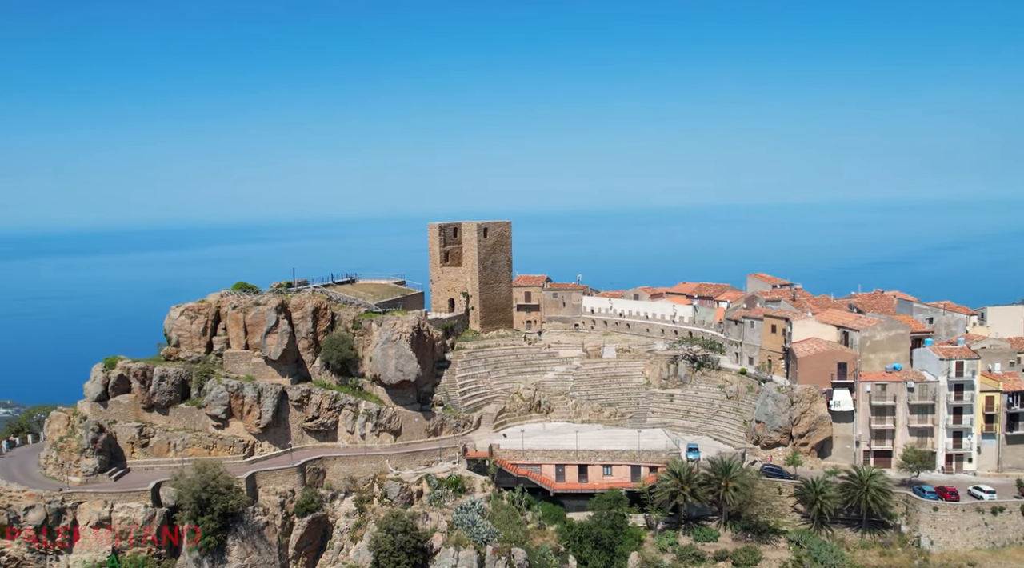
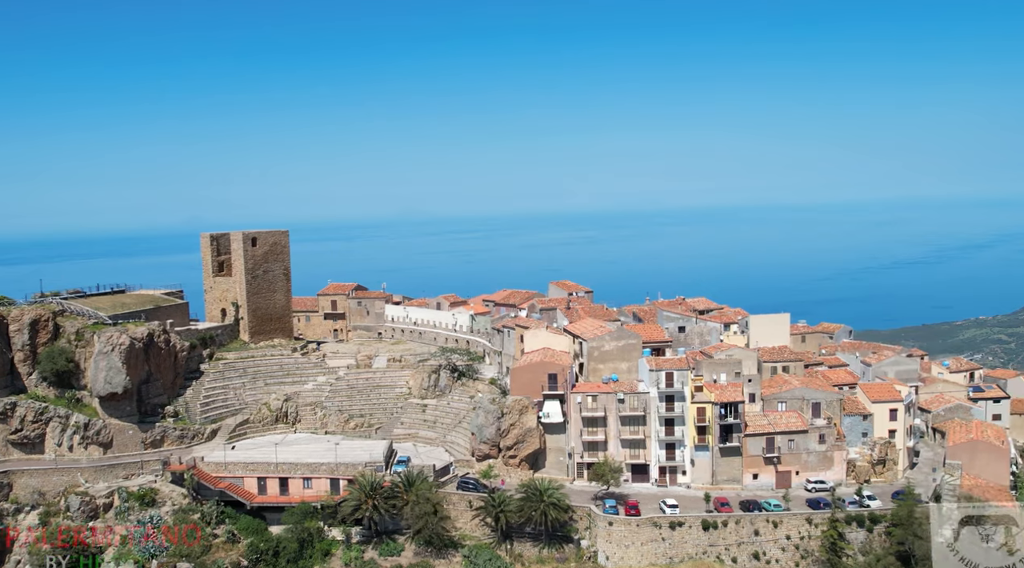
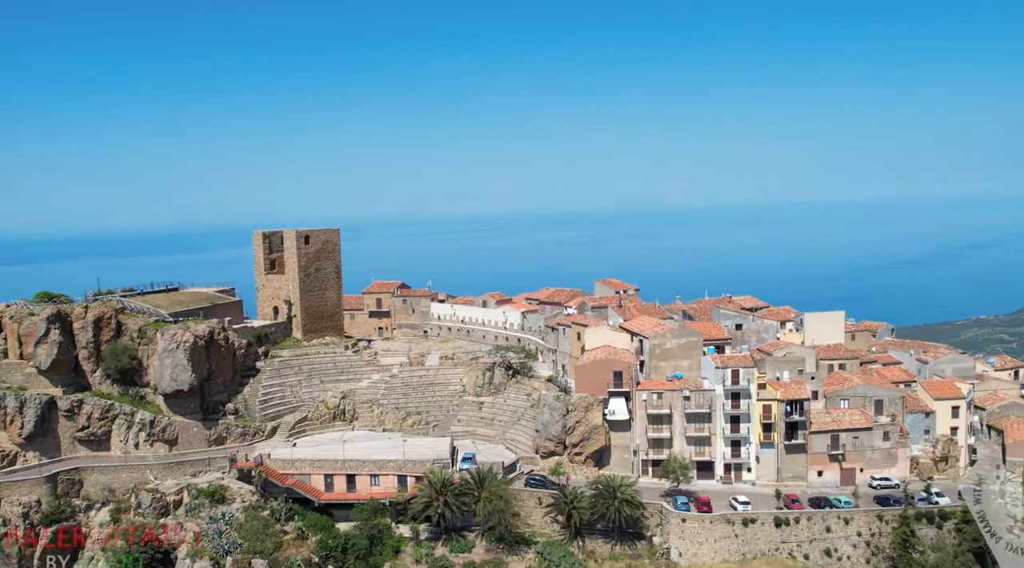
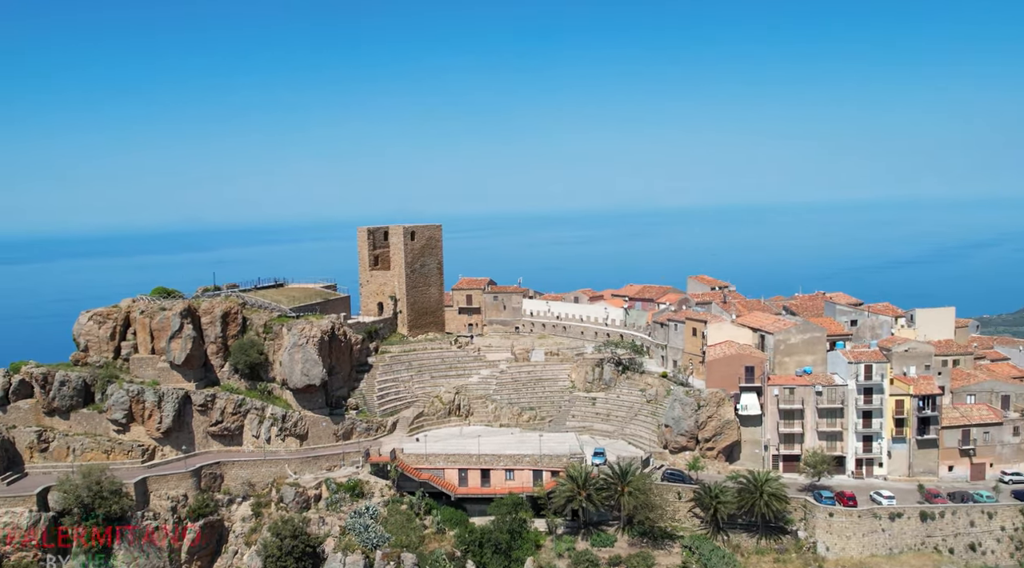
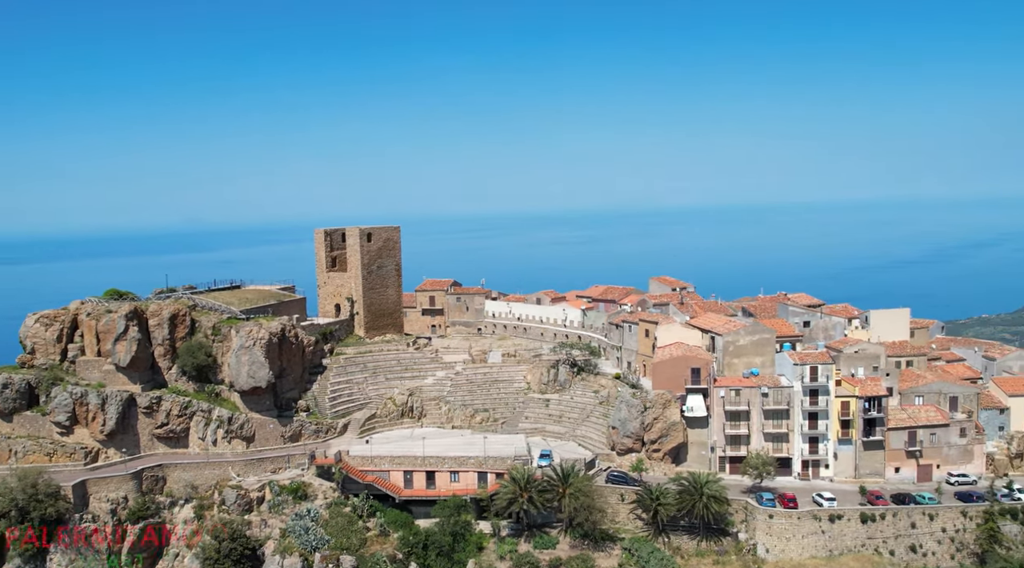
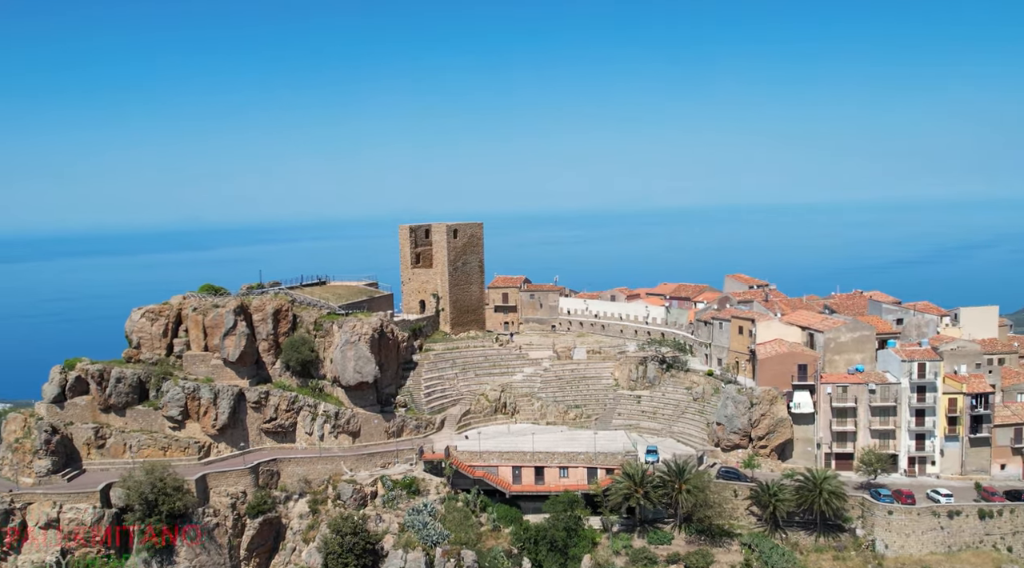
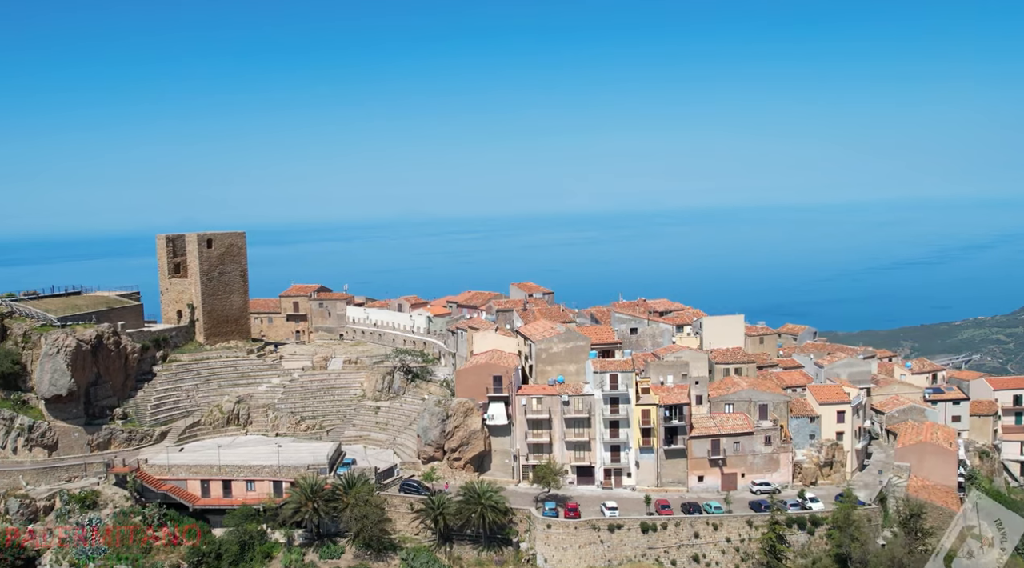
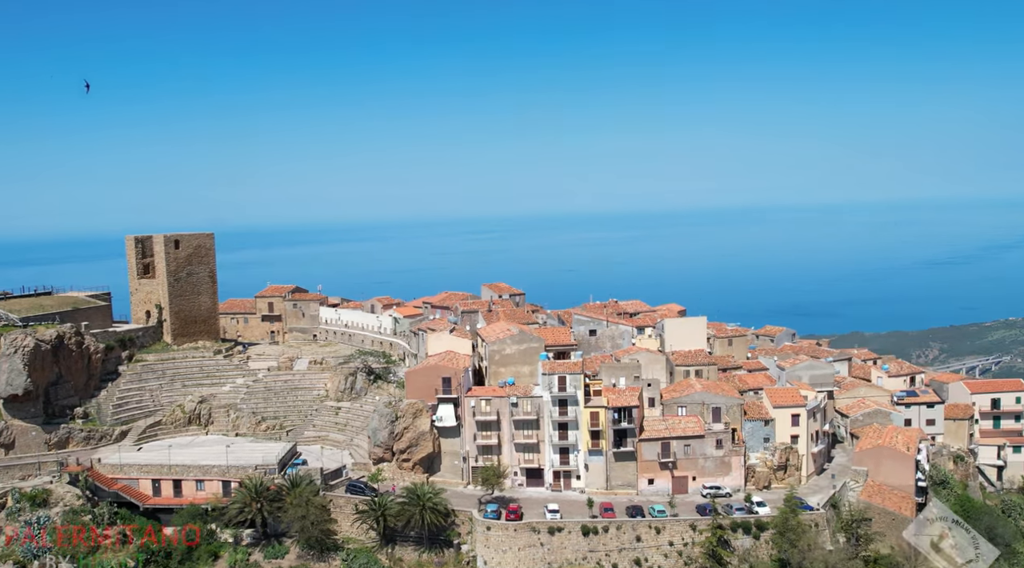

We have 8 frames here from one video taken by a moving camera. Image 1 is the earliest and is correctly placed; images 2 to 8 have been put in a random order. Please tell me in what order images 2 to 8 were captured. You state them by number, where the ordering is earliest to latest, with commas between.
6, 4, 5, 3, 2, 7, 8
